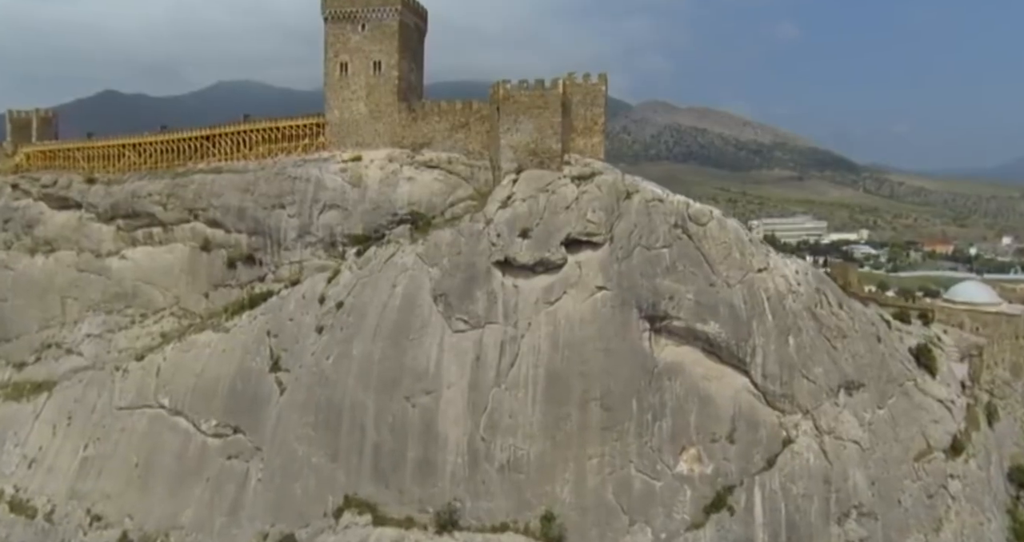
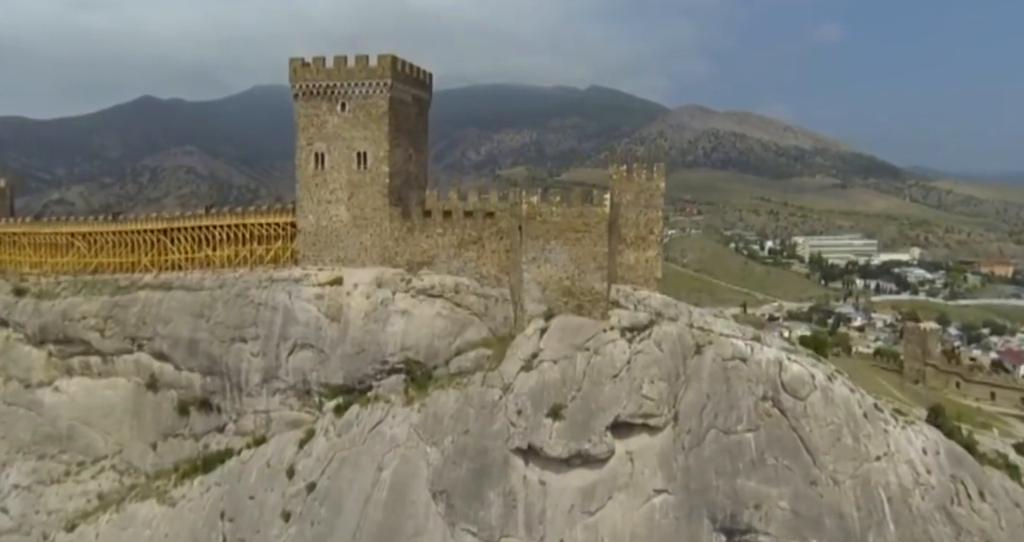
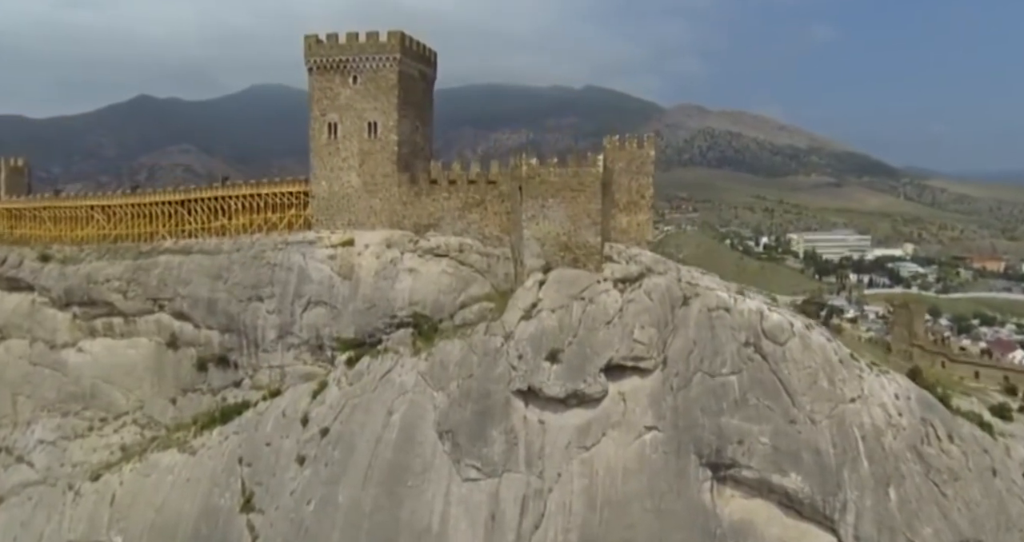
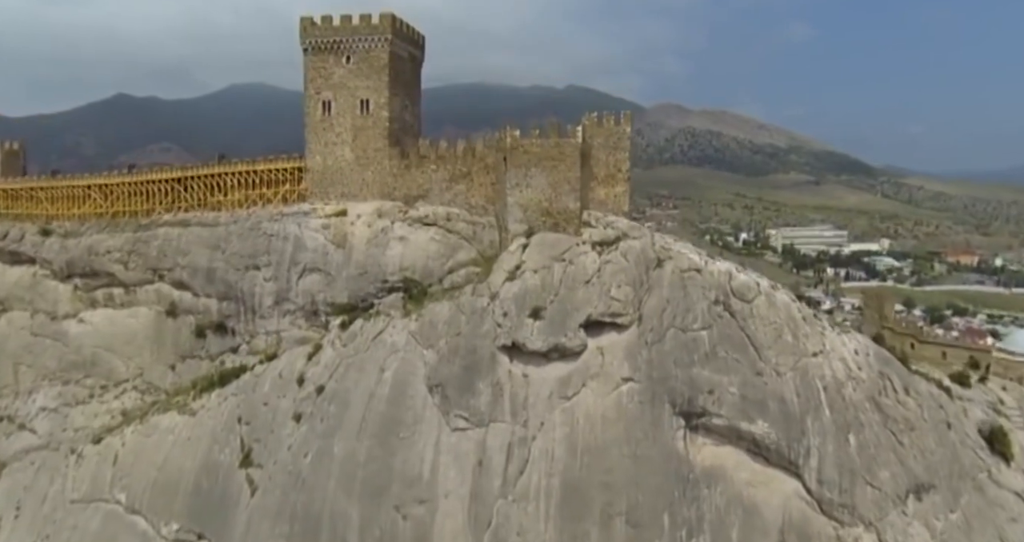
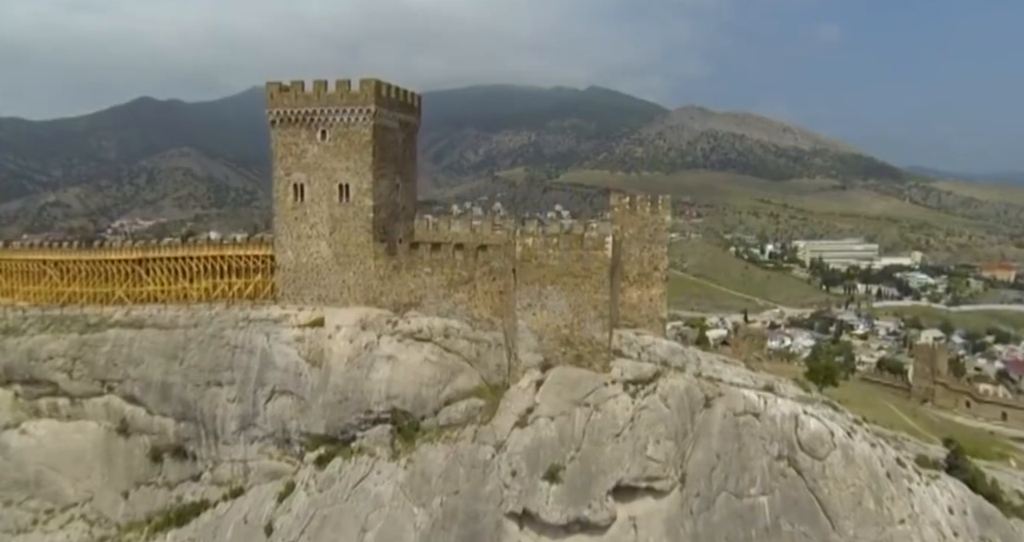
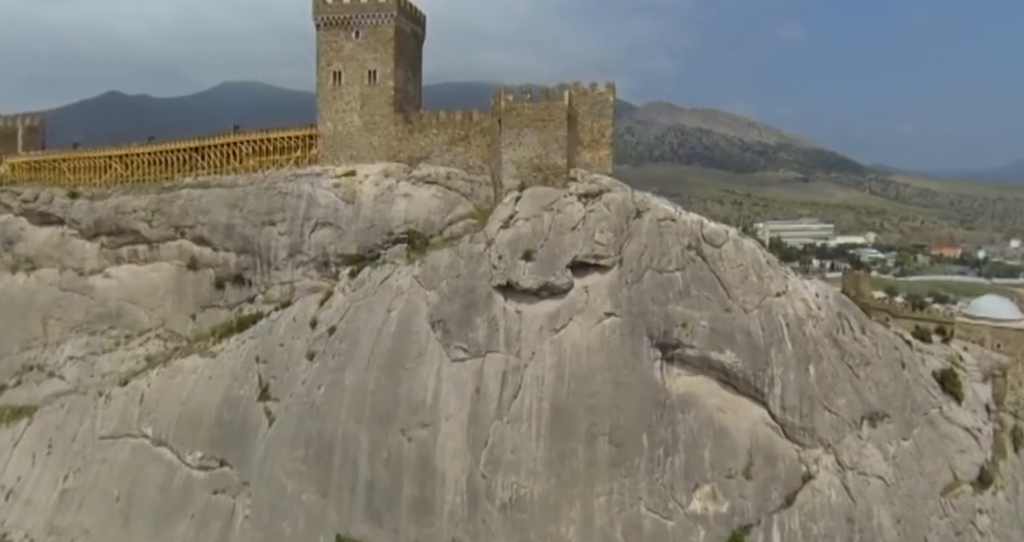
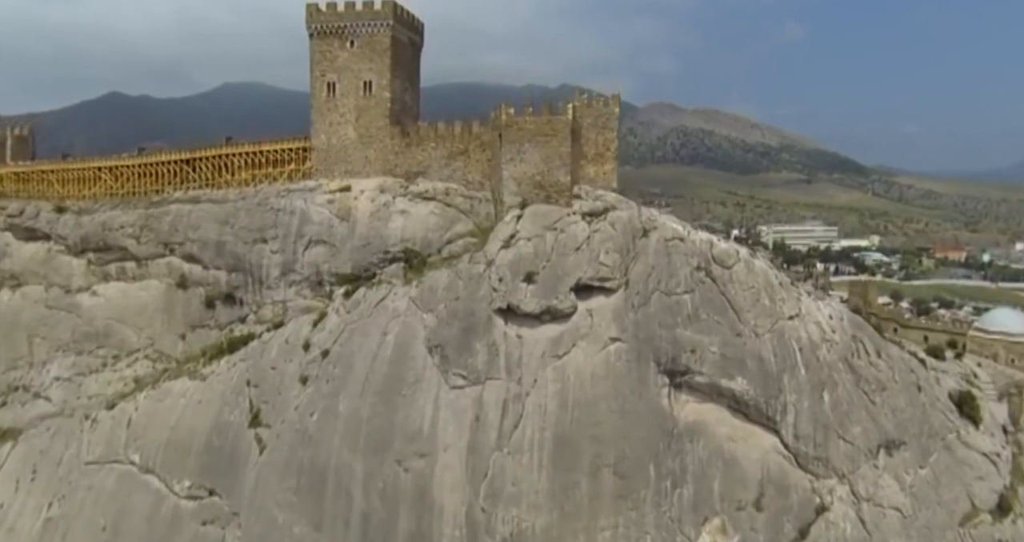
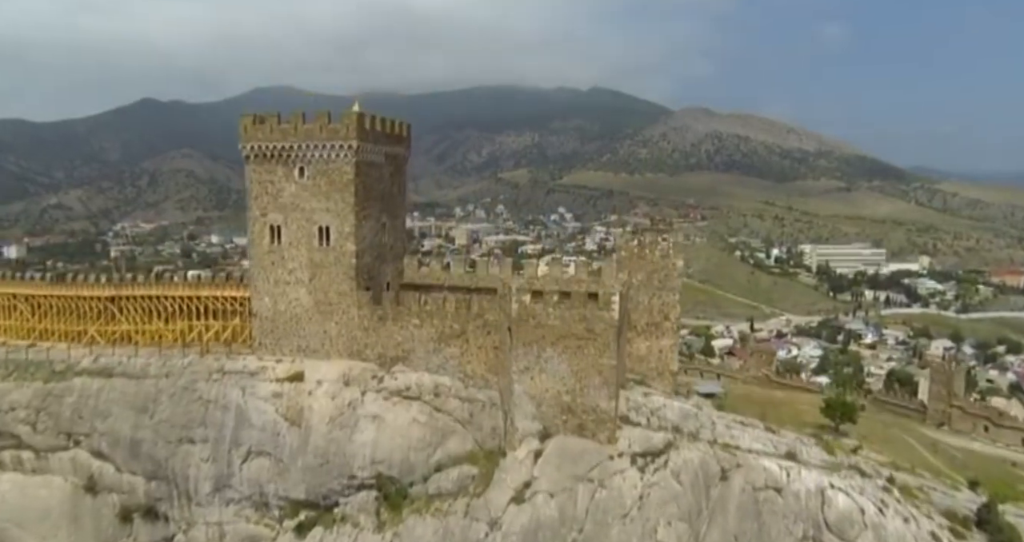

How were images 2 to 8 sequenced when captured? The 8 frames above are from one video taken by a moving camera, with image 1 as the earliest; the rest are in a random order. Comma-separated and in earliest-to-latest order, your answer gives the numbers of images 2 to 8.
6, 7, 4, 3, 2, 5, 8
